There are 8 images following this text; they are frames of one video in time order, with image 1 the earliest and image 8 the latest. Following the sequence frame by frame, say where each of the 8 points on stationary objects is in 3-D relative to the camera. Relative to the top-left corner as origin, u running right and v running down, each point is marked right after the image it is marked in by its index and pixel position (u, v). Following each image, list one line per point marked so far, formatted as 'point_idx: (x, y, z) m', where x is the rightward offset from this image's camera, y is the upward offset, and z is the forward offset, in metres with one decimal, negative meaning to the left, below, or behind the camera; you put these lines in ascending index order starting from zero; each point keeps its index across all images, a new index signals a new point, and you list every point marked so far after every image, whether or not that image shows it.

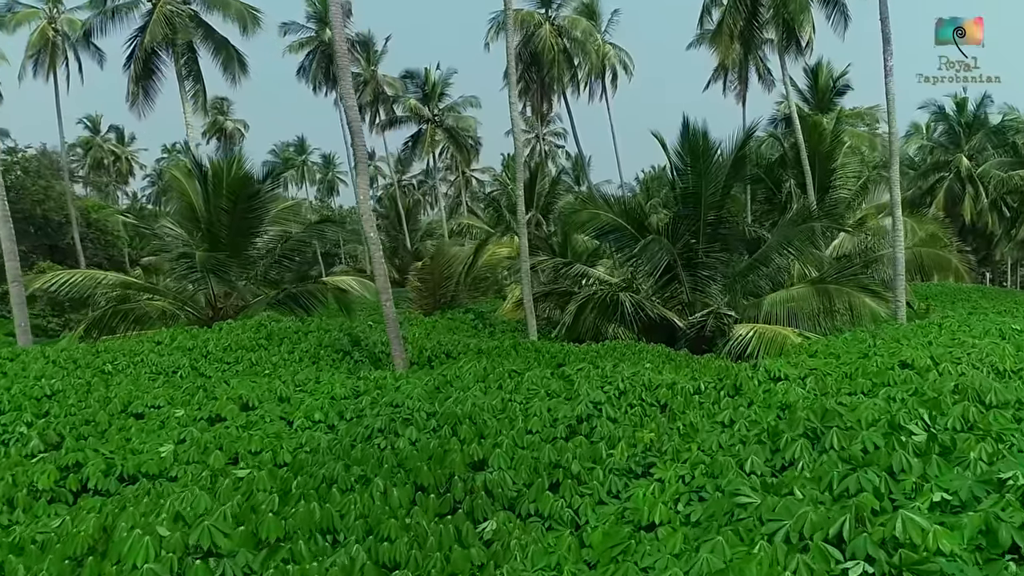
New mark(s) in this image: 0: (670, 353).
0: (+1.6, -0.7, +10.5) m
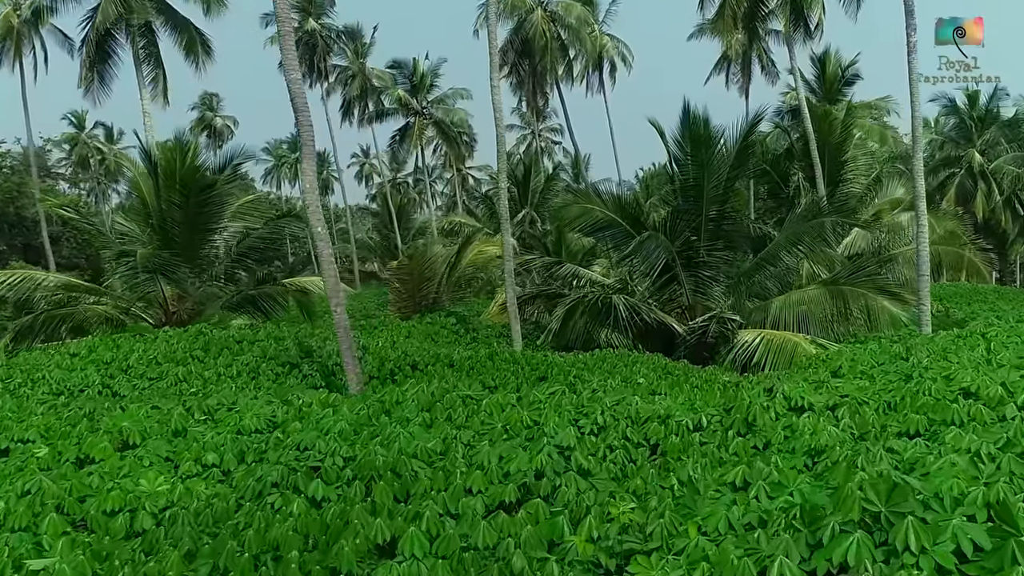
0: (+1.4, -0.7, +9.2) m
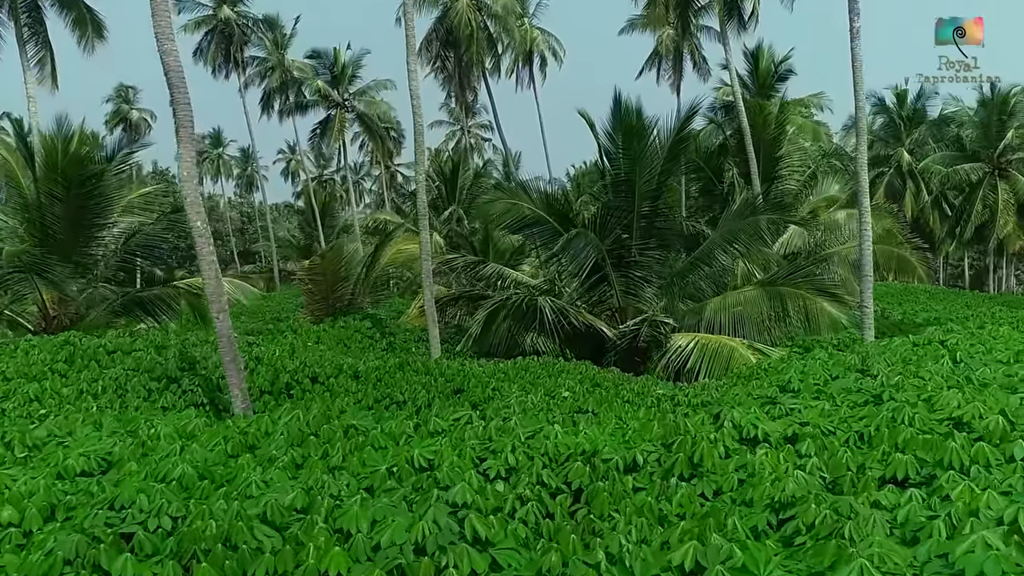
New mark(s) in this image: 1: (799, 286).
0: (+0.7, -0.7, +8.4) m
1: (+3.2, 0.0, +11.5) m
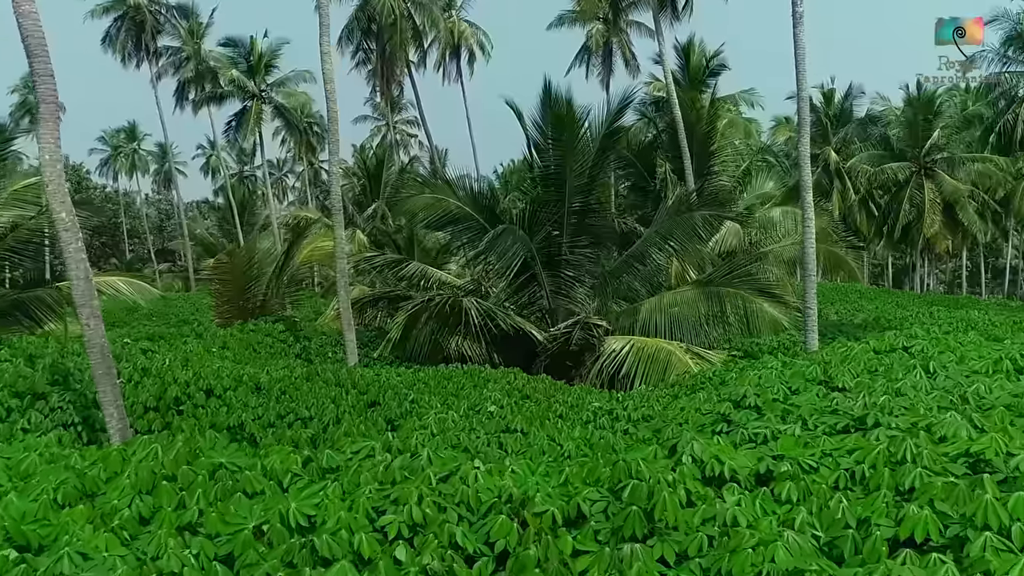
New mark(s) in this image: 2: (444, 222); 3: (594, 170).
0: (+0.1, -0.8, +7.6) m
1: (+2.4, 0.0, +10.9) m
2: (-0.8, +0.7, +11.3) m
3: (+0.9, +1.3, +11.1) m
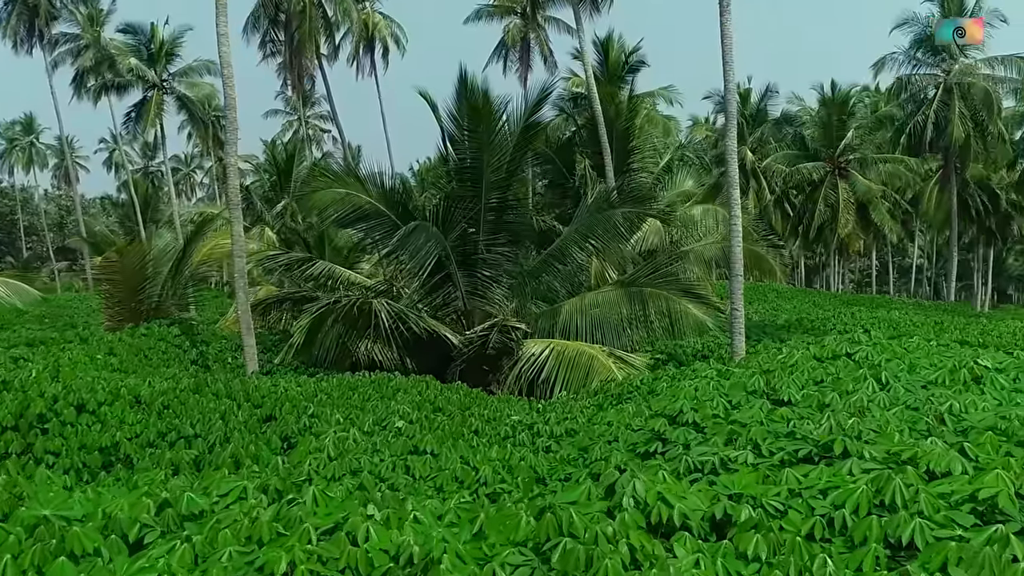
0: (-0.5, -0.8, +7.0) m
1: (+1.5, 0.0, +10.4) m
2: (-1.7, +0.7, +10.5) m
3: (0.0, +1.3, +10.5) m
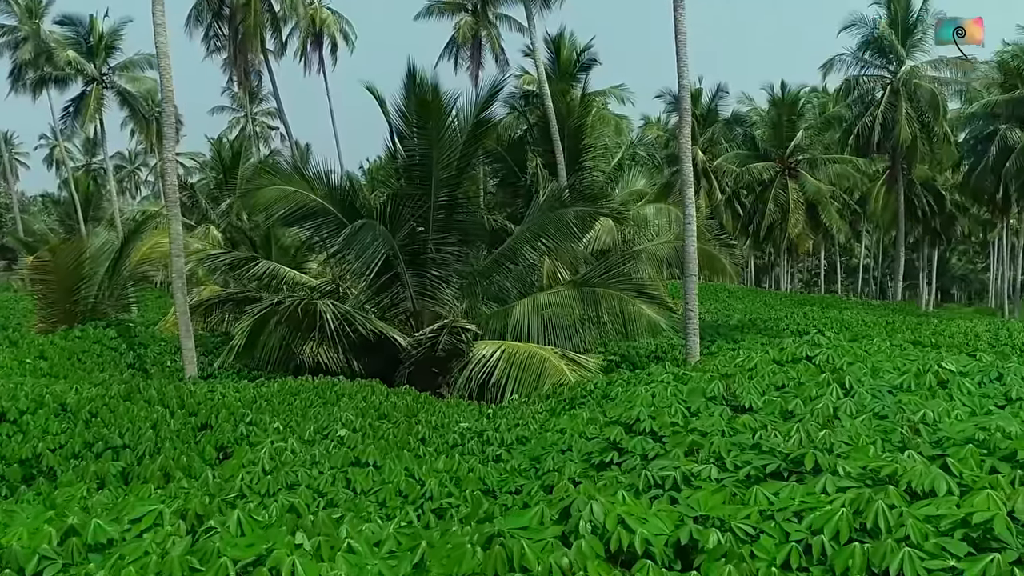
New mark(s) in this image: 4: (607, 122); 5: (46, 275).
0: (-0.9, -0.8, +6.7) m
1: (+1.0, 0.0, +10.2) m
2: (-2.2, +0.7, +10.2) m
3: (-0.5, +1.3, +10.2) m
4: (+1.9, +3.3, +19.8) m
5: (-5.8, +0.2, +12.6) m
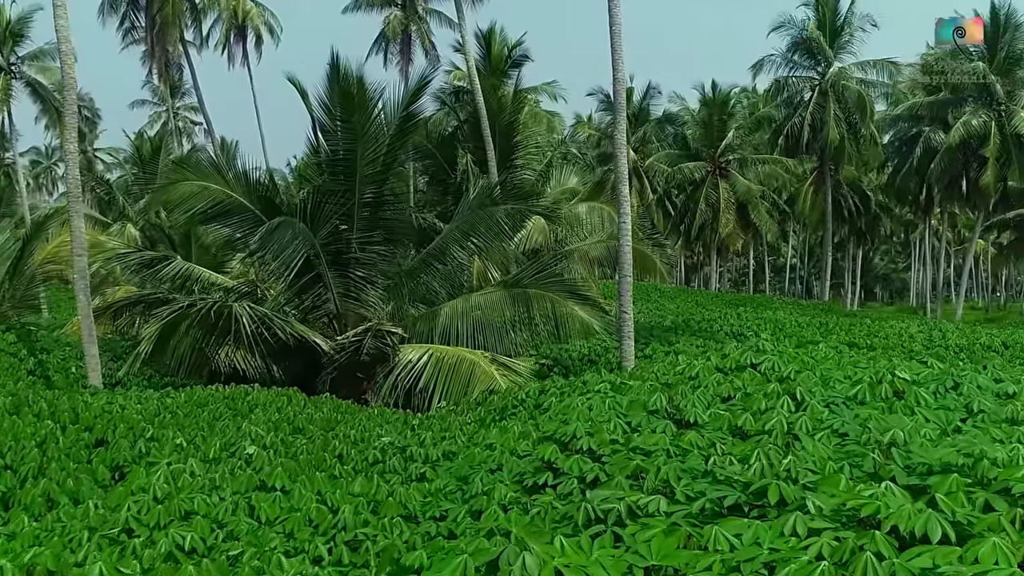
0: (-1.3, -0.8, +6.2) m
1: (+0.3, 0.0, +9.8) m
2: (-2.9, +0.7, +9.6) m
3: (-1.2, +1.3, +9.7) m
4: (+0.5, +3.3, +19.5) m
5: (-6.6, +0.2, +11.8) m
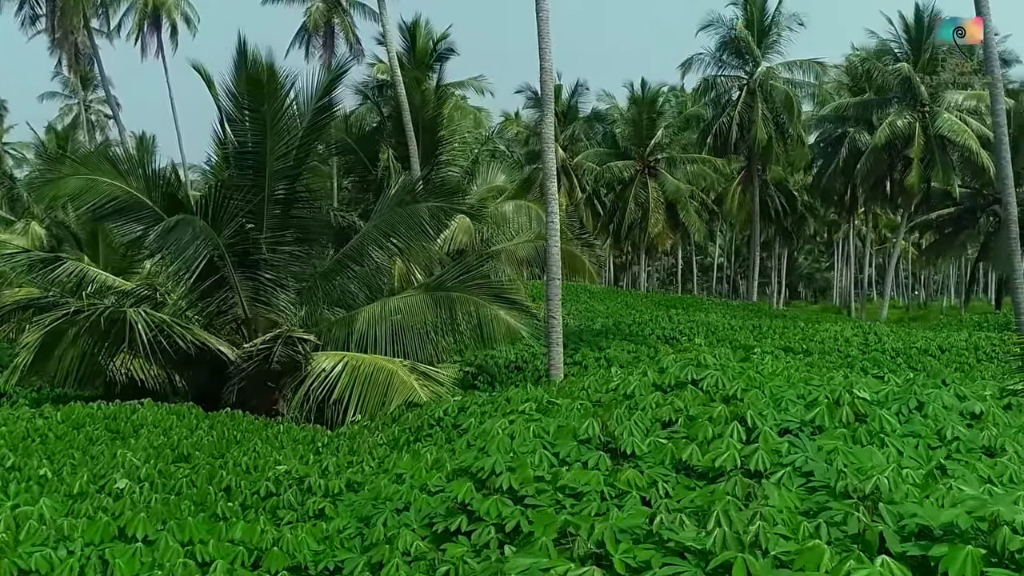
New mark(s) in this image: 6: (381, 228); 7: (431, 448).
0: (-1.8, -0.8, +5.5) m
1: (-0.4, 0.0, +9.2) m
2: (-3.5, +0.7, +8.8) m
3: (-1.9, +1.2, +9.0) m
4: (-0.9, +3.2, +18.9) m
5: (-7.5, +0.1, +10.7) m
6: (-1.2, +0.5, +9.0) m
7: (-0.4, -0.7, +4.7) m
